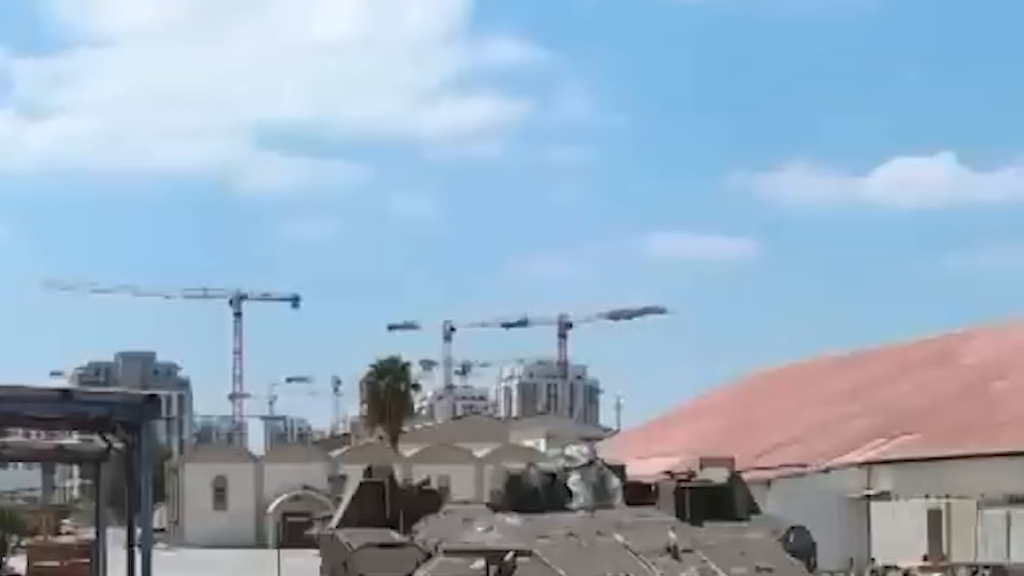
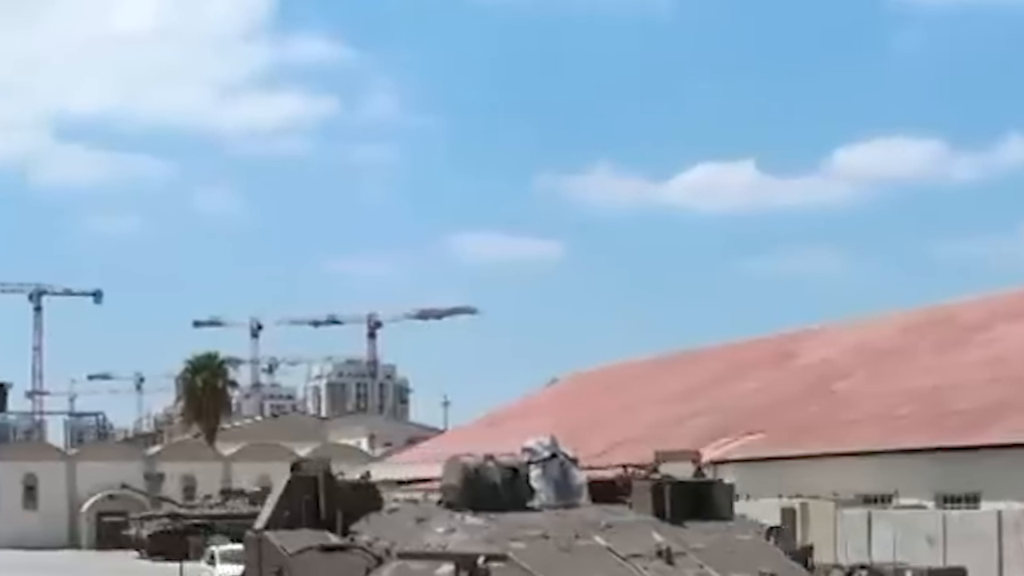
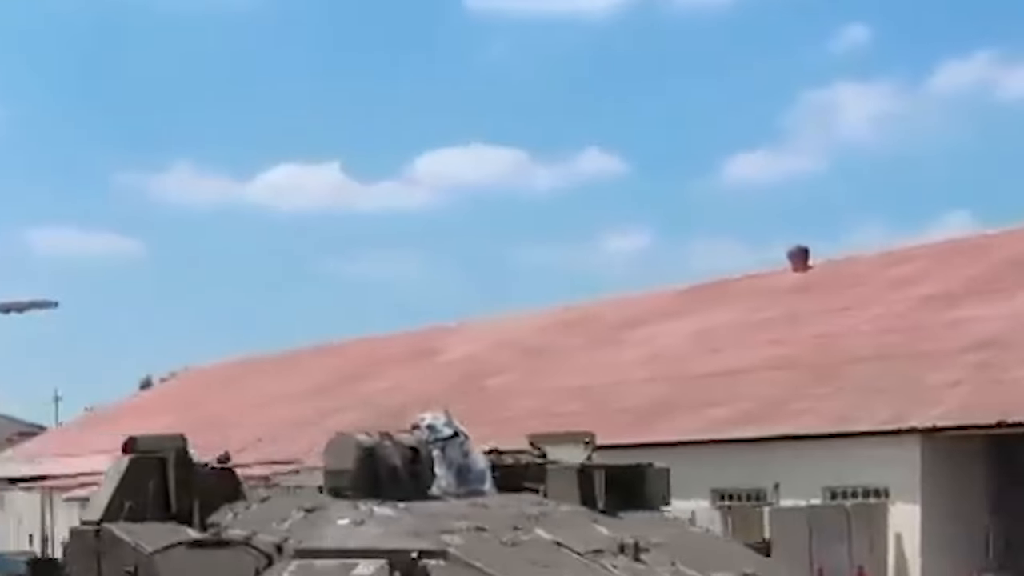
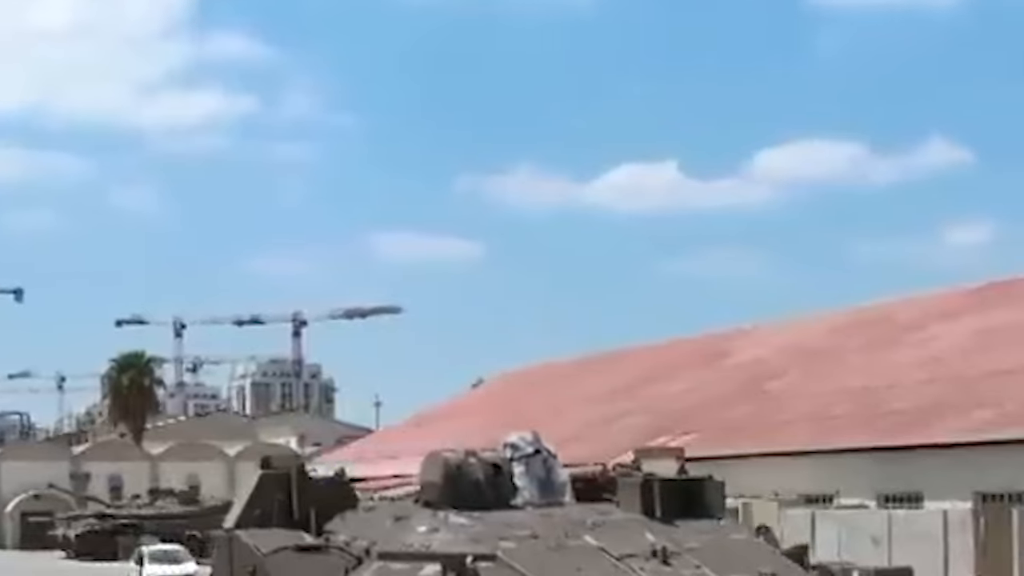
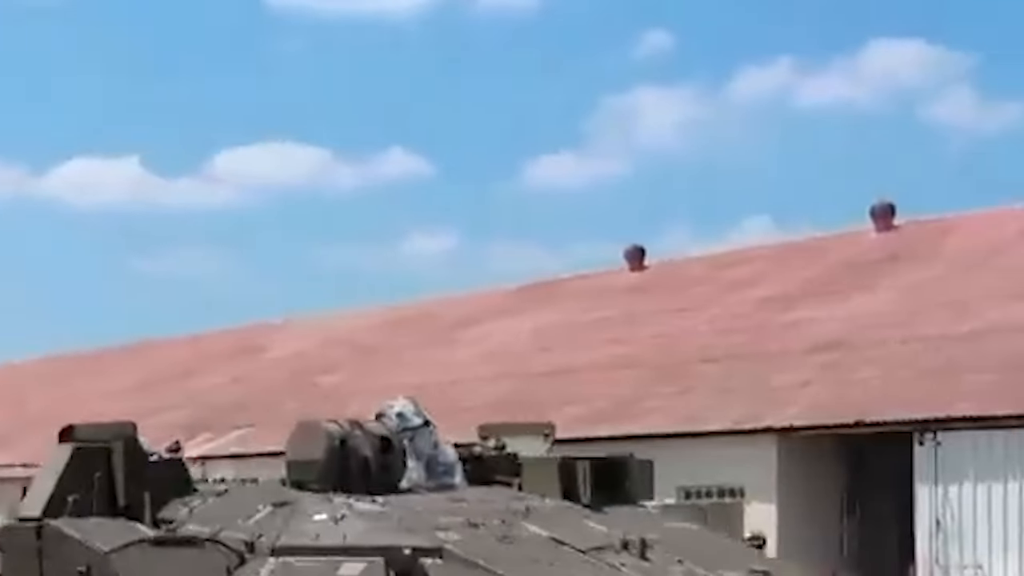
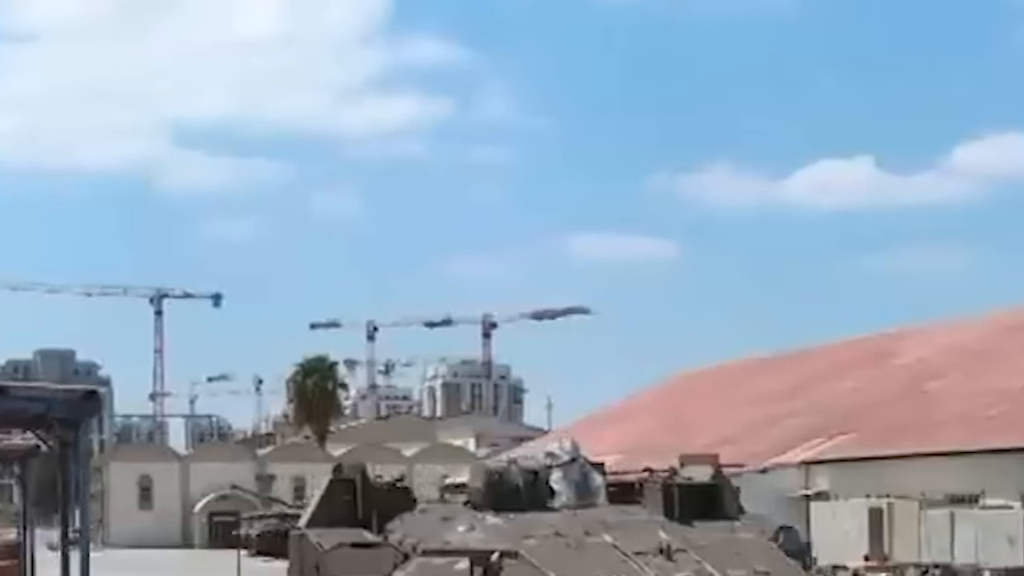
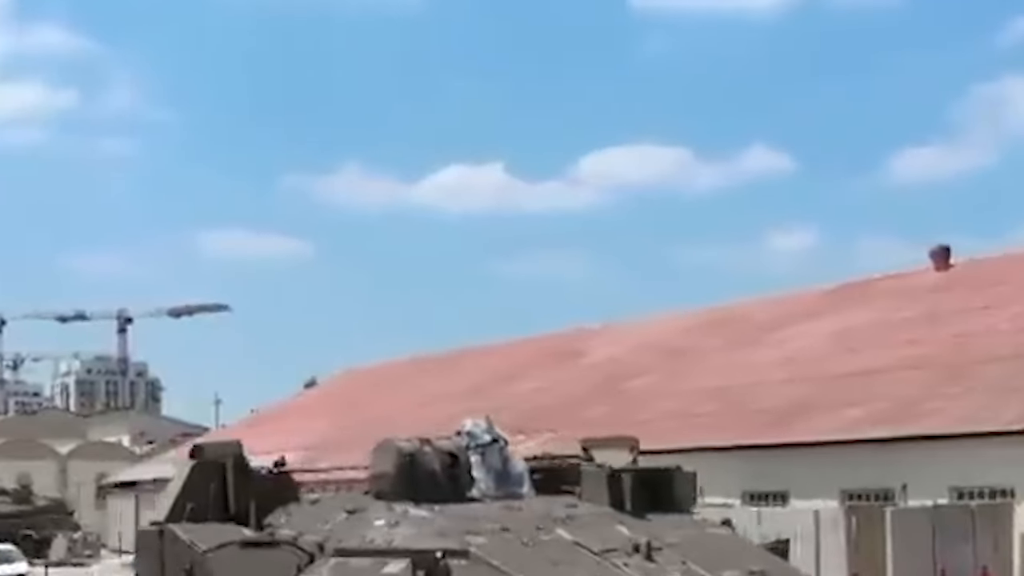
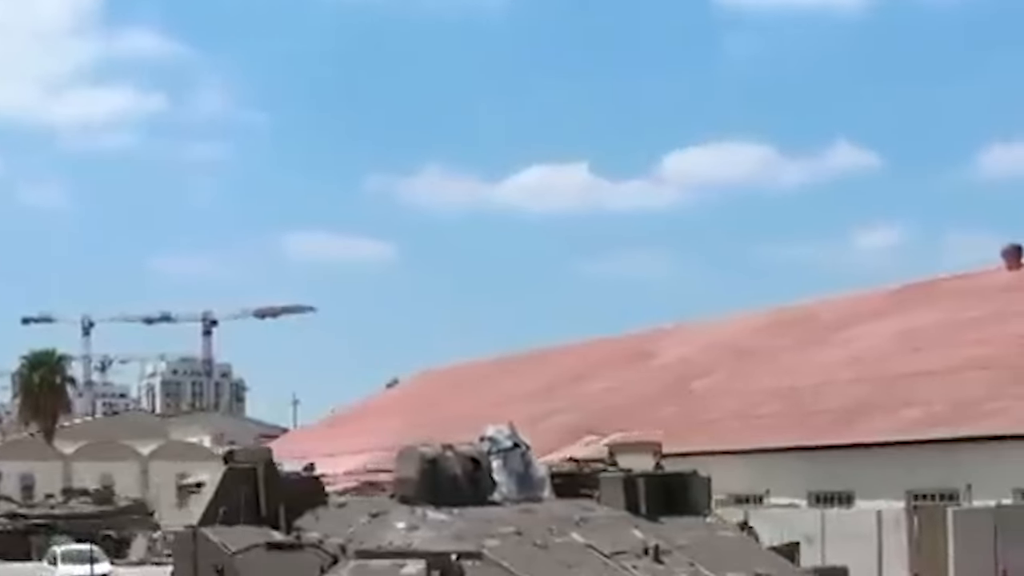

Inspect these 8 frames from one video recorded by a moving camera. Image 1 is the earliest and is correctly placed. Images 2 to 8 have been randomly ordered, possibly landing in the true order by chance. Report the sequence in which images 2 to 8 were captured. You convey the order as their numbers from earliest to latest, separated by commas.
6, 2, 4, 8, 7, 3, 5
